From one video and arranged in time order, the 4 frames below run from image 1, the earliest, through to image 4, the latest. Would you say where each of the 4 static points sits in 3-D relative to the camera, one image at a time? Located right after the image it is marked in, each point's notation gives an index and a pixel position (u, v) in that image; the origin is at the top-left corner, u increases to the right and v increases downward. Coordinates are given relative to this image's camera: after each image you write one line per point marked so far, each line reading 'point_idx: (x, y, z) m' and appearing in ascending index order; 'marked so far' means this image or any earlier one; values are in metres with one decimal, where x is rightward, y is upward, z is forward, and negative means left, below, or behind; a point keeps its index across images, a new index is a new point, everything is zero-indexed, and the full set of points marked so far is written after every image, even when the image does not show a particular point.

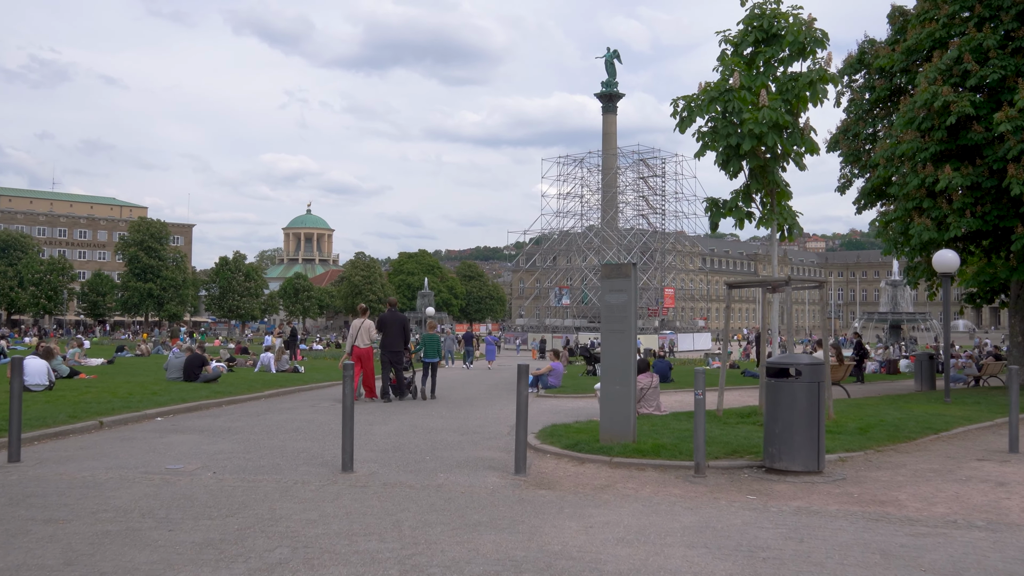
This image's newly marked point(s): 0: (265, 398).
0: (-5.8, -2.6, +19.1) m
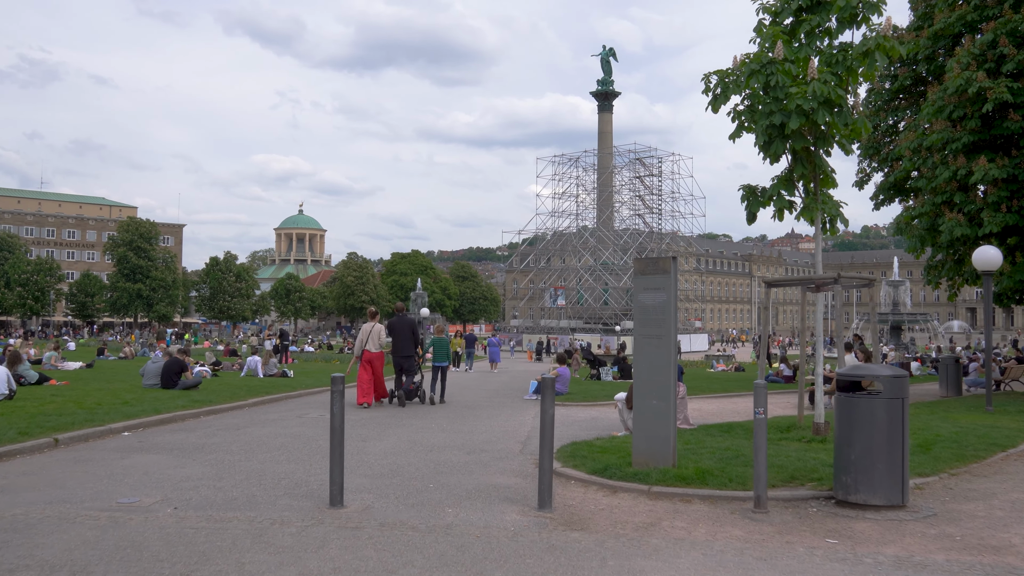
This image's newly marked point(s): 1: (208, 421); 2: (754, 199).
0: (-5.7, -2.6, +17.5) m
1: (-5.6, -2.4, +14.8) m
2: (+3.5, +1.3, +11.5) m
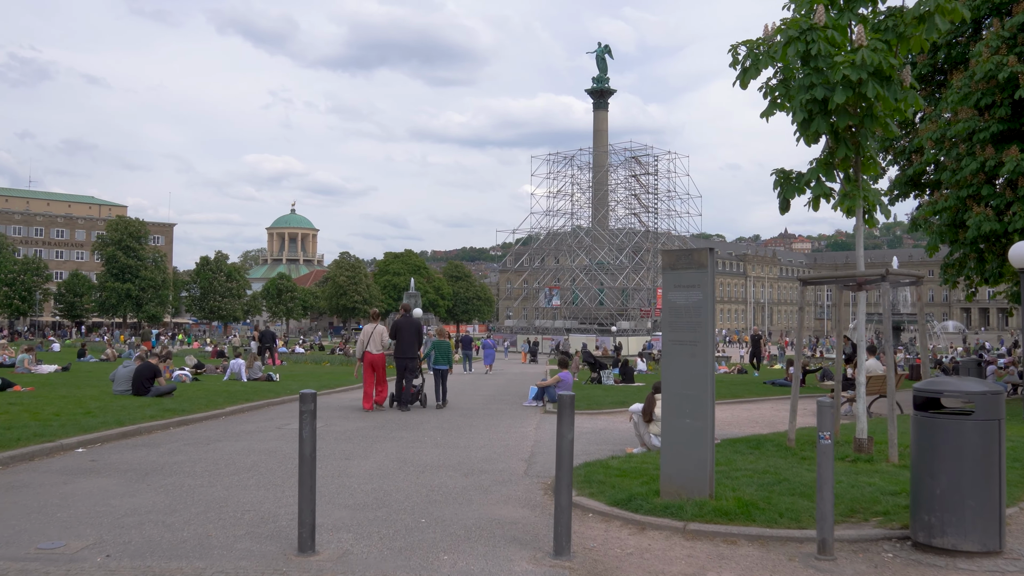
0: (-5.7, -2.5, +16.1) m
1: (-5.6, -2.4, +13.4) m
2: (+3.5, +1.3, +10.2) m
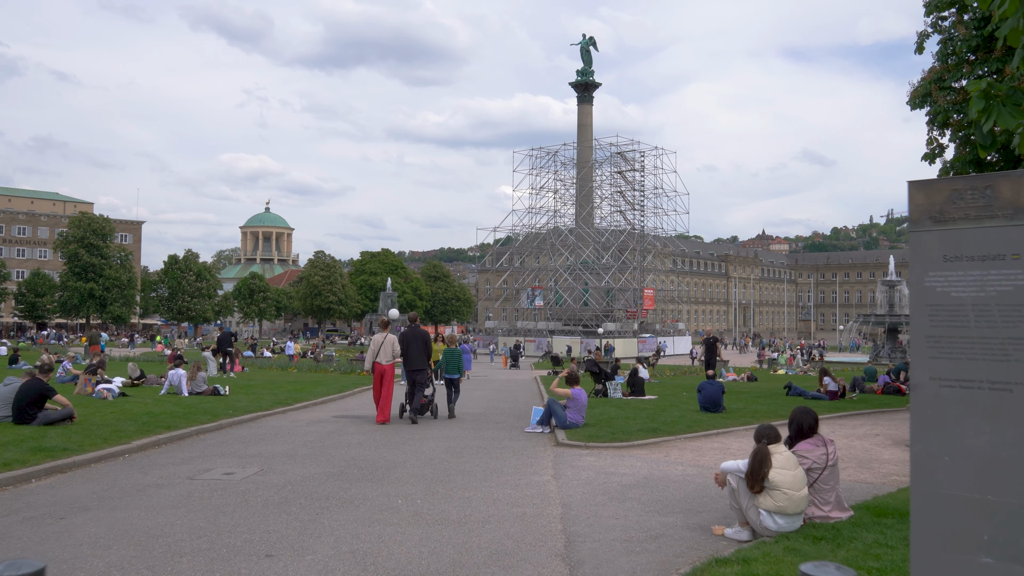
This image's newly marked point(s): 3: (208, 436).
0: (-5.6, -2.4, +11.8) m
1: (-5.4, -2.3, +9.1) m
2: (+3.8, +1.4, +6.2) m
3: (-5.5, -2.6, +14.2) m
